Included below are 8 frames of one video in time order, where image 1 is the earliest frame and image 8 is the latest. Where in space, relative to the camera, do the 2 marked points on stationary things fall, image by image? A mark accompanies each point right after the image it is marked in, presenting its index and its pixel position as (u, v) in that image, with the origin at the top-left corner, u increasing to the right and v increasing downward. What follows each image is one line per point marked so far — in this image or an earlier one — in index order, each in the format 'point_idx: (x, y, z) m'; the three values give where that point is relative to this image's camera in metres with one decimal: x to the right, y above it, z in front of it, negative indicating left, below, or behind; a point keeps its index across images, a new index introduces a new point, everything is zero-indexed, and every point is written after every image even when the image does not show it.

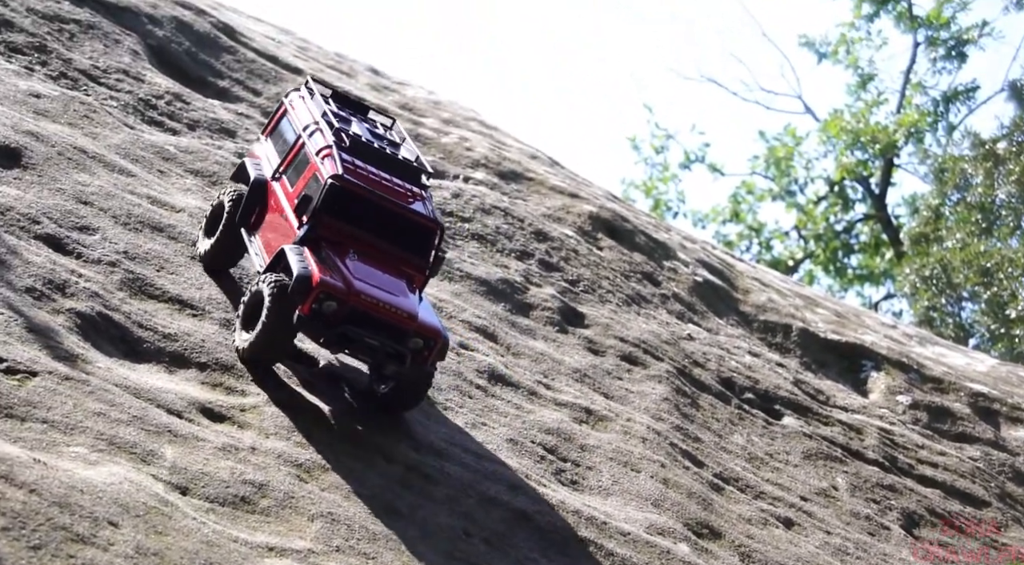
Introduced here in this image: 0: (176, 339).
0: (-2.9, -0.4, +14.0) m
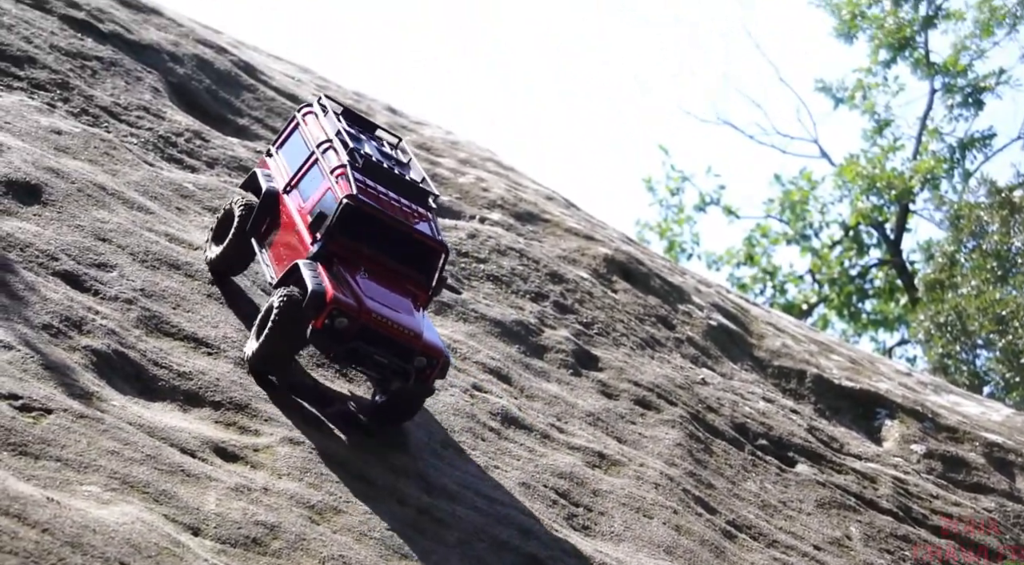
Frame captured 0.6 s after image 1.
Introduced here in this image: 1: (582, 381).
0: (-2.8, -0.8, +14.0) m
1: (+0.7, -1.0, +16.3) m
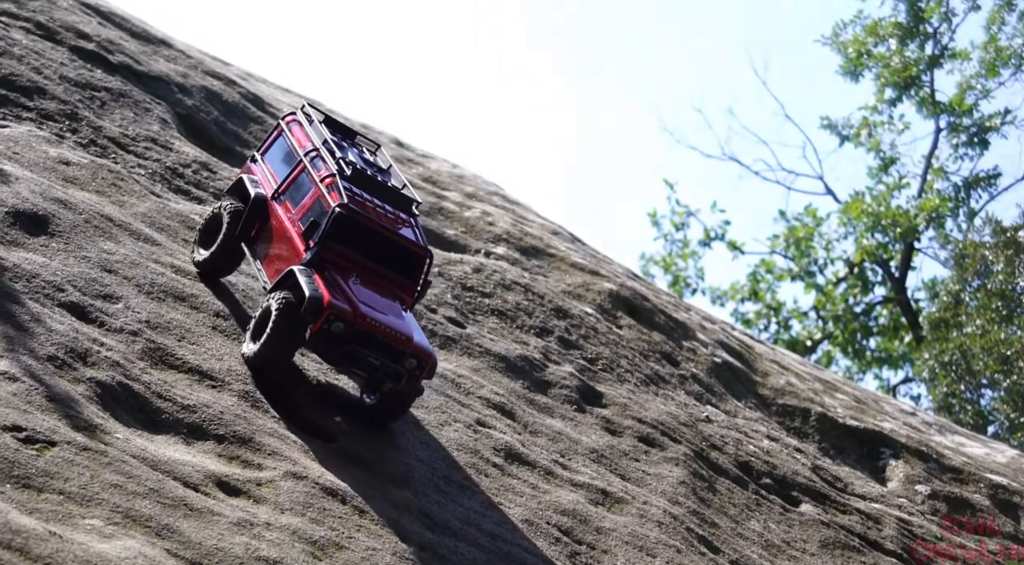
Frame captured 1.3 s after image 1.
0: (-2.8, -1.1, +14.0) m
1: (+0.8, -1.4, +16.3) m
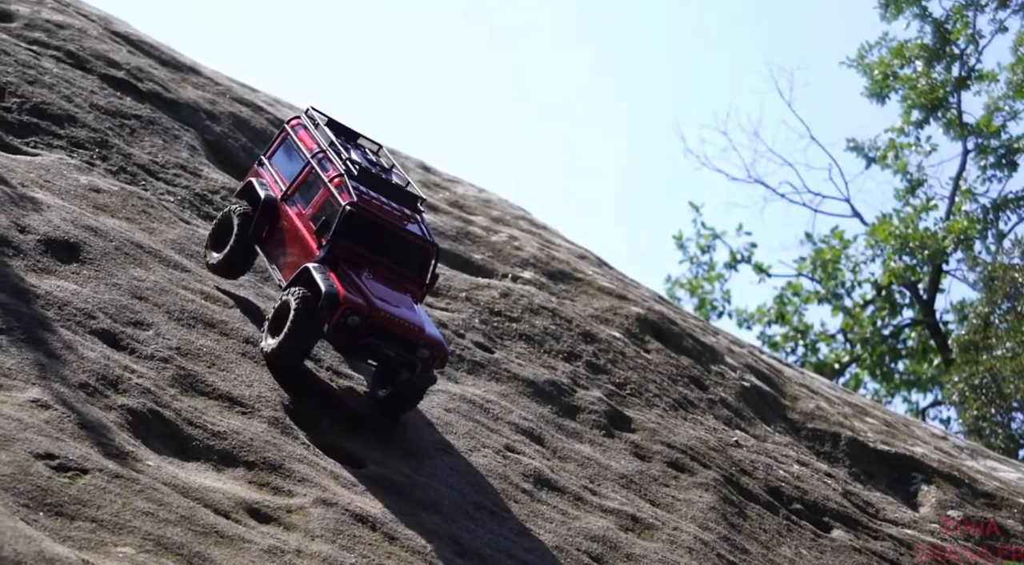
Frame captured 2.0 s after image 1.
0: (-2.5, -1.3, +14.1) m
1: (+1.1, -1.6, +16.3) m
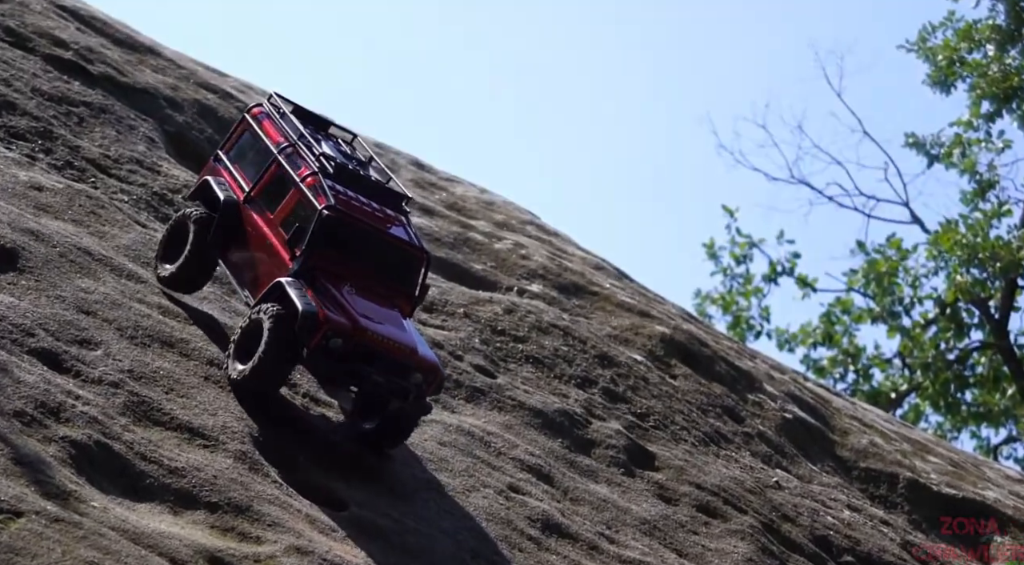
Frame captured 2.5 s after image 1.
0: (-2.5, -1.5, +12.0) m
1: (+1.1, -1.8, +14.2) m
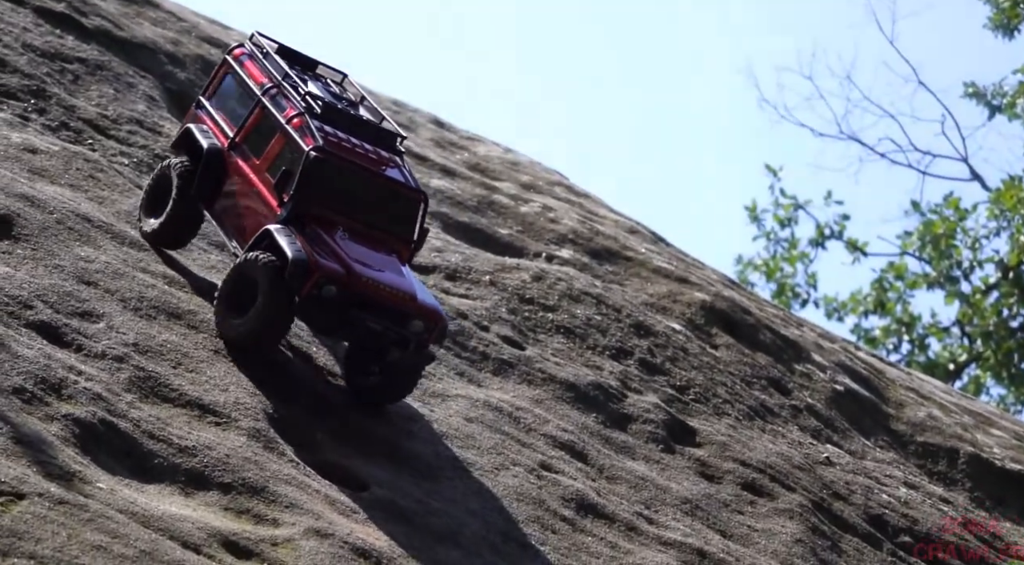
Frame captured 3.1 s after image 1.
0: (-2.2, -1.2, +11.2) m
1: (+1.3, -1.4, +13.4) m
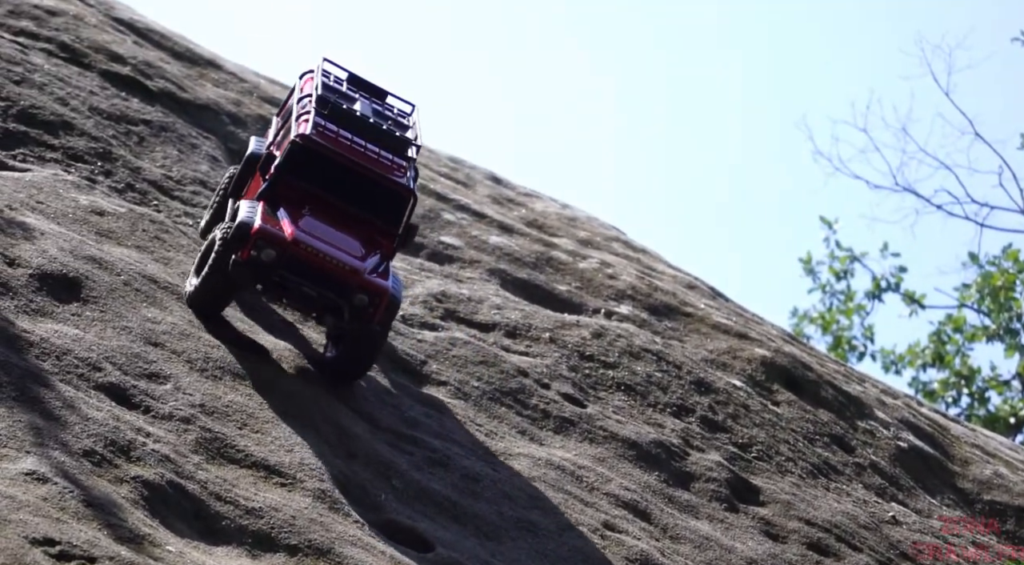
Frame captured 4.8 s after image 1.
0: (-1.8, -1.7, +11.3) m
1: (+1.9, -1.9, +13.4) m
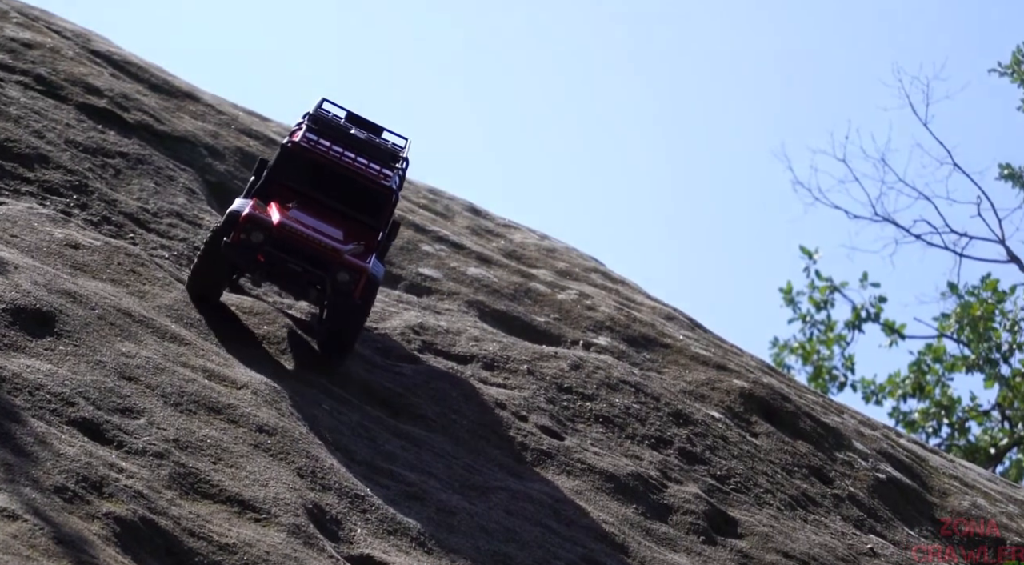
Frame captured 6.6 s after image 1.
0: (-2.0, -1.9, +11.2) m
1: (+1.7, -2.2, +13.3) m
